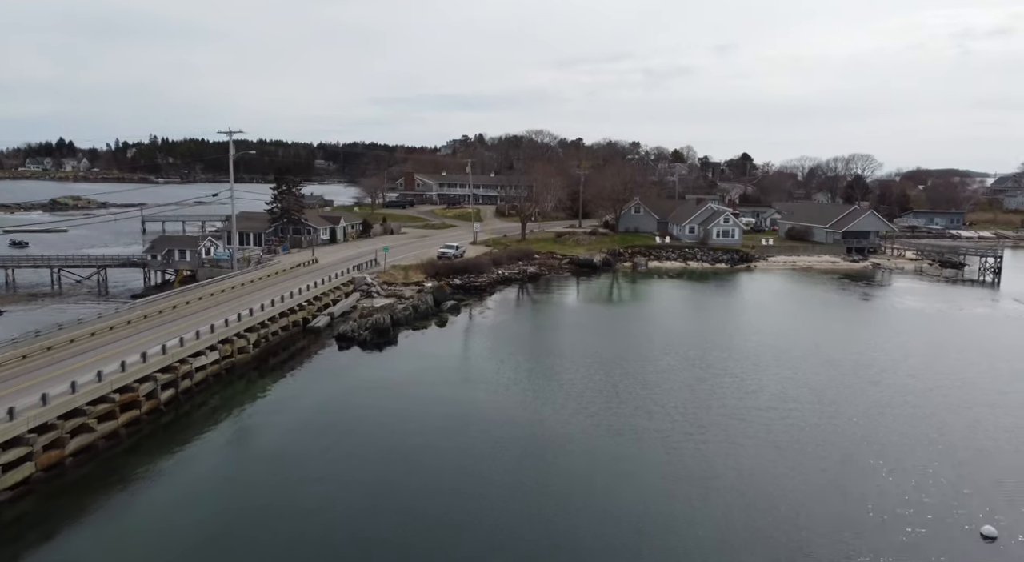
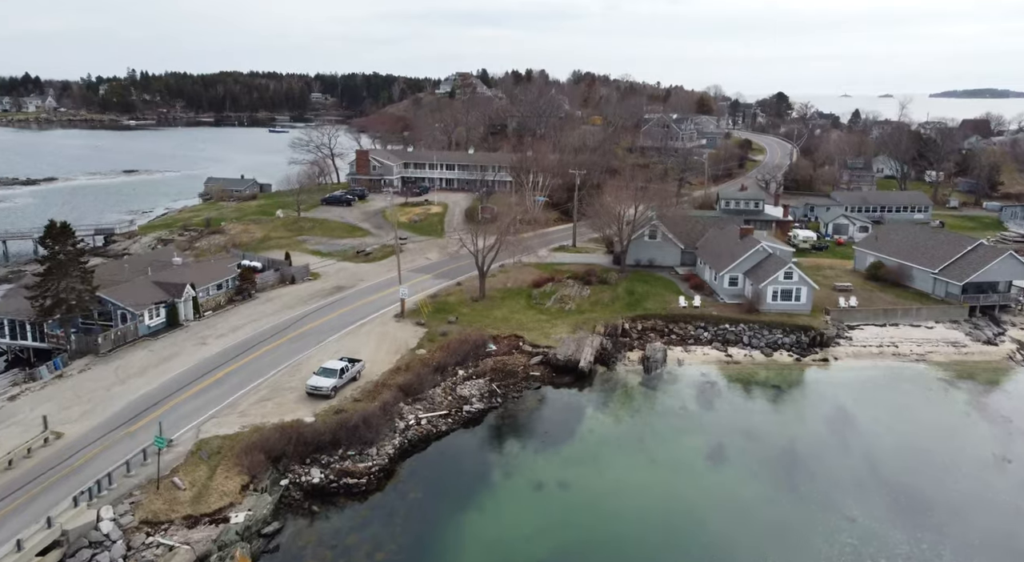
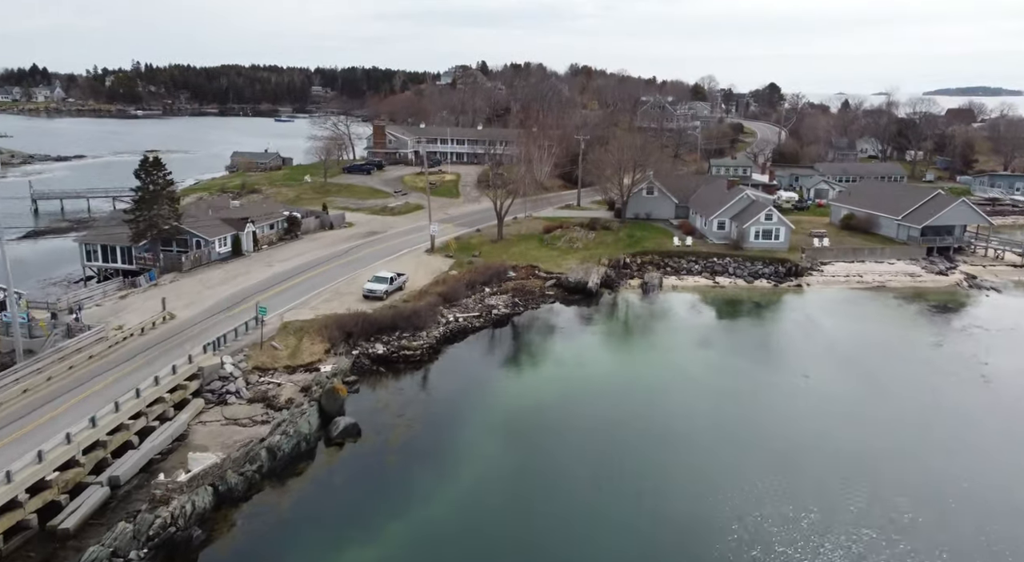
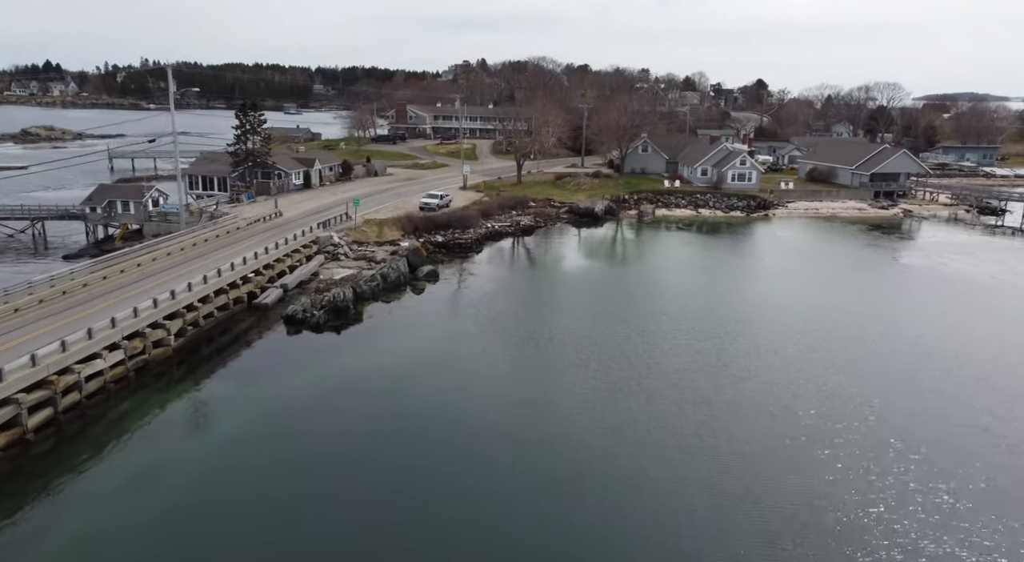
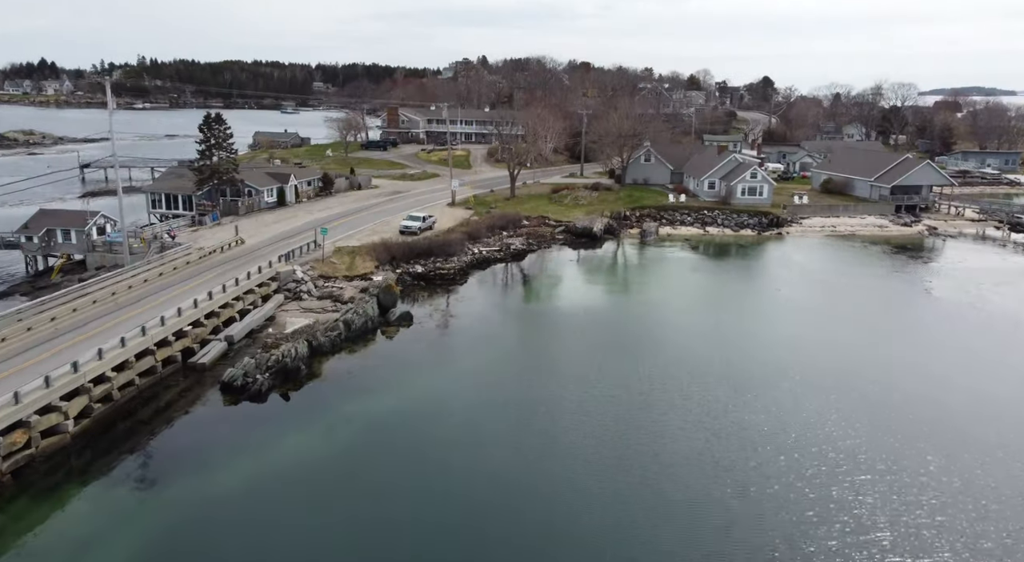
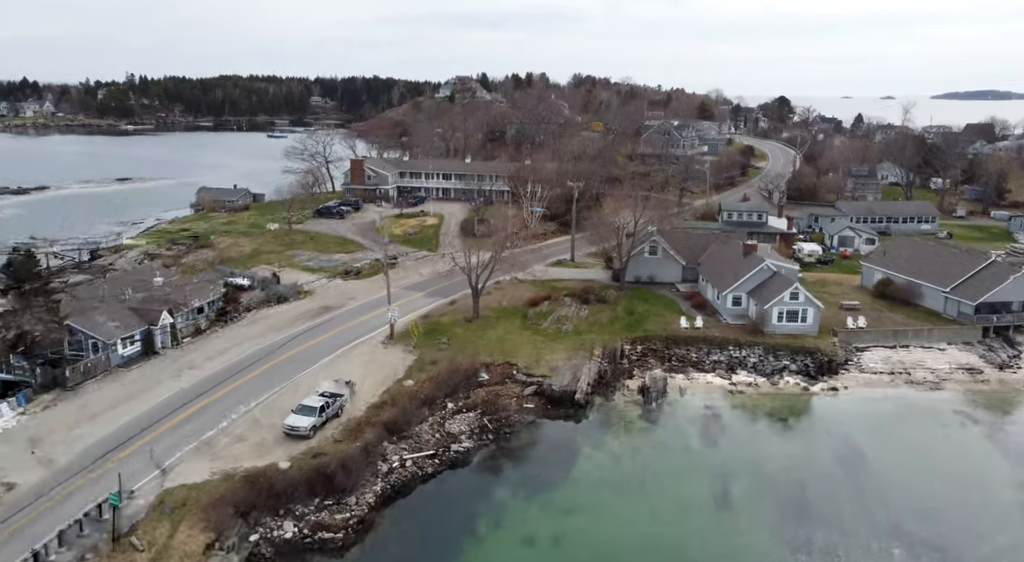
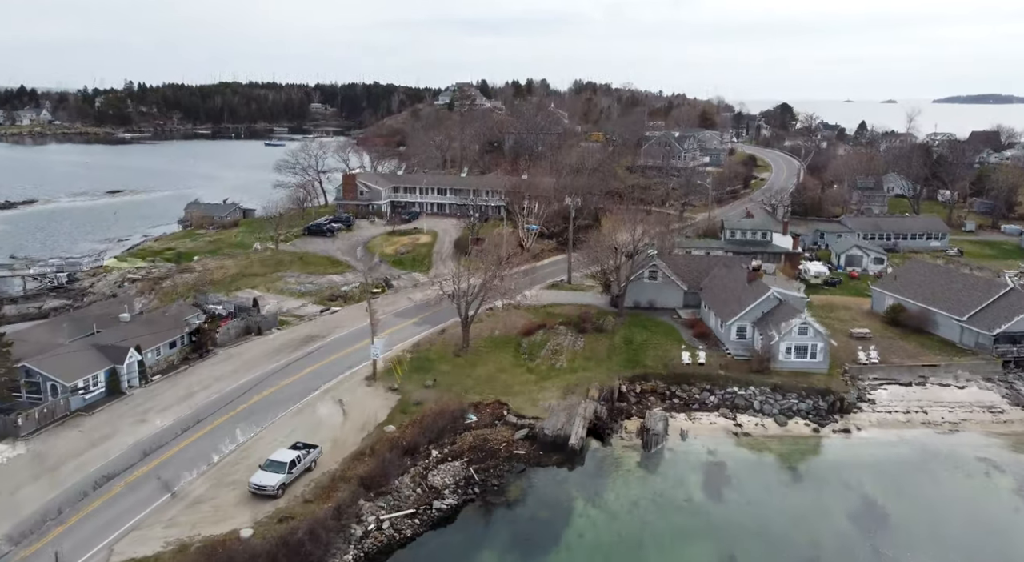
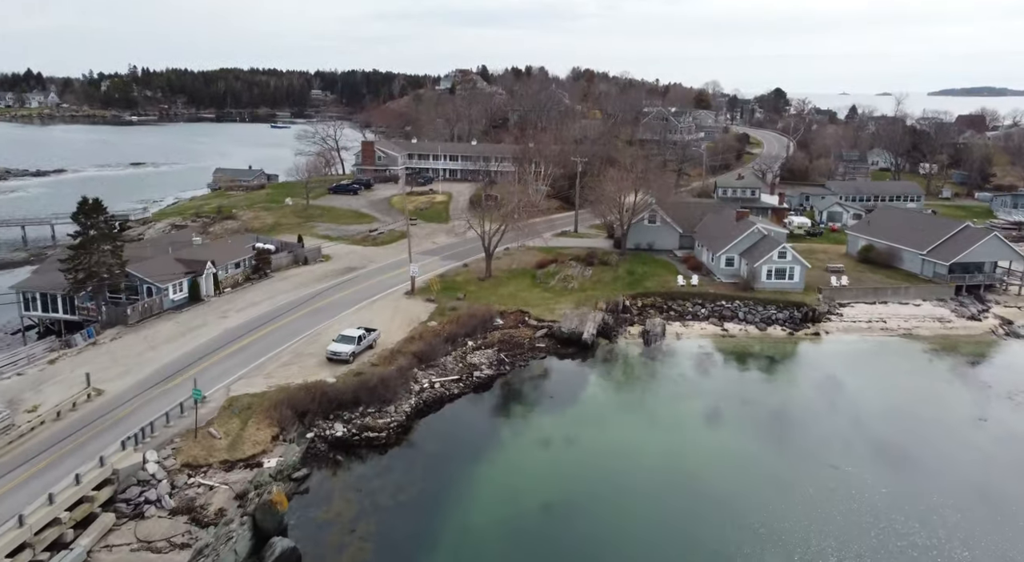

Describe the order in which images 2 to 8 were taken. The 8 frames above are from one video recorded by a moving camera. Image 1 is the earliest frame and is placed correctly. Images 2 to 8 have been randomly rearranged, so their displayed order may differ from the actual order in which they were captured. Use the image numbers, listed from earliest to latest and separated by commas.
4, 5, 3, 8, 2, 6, 7
